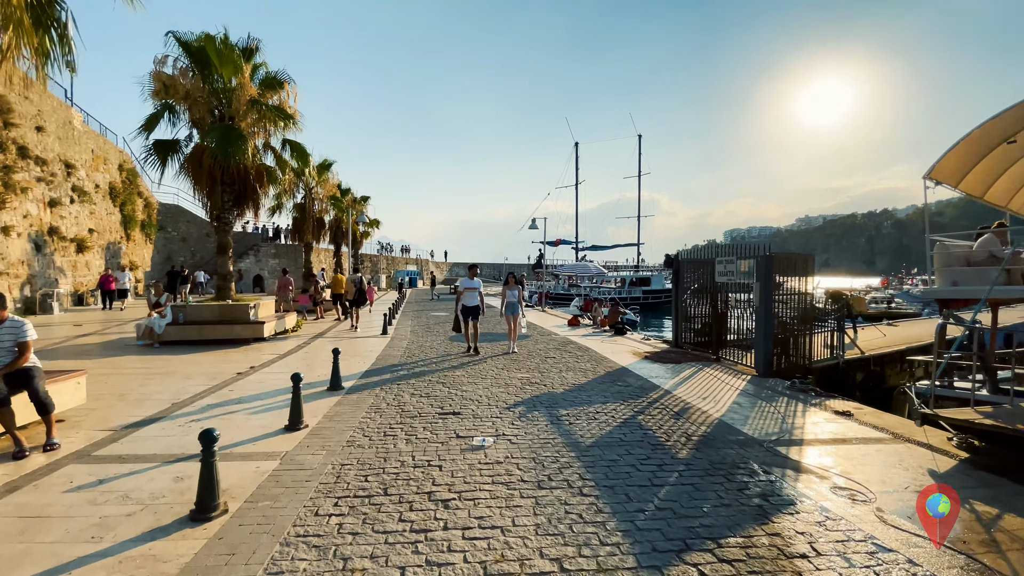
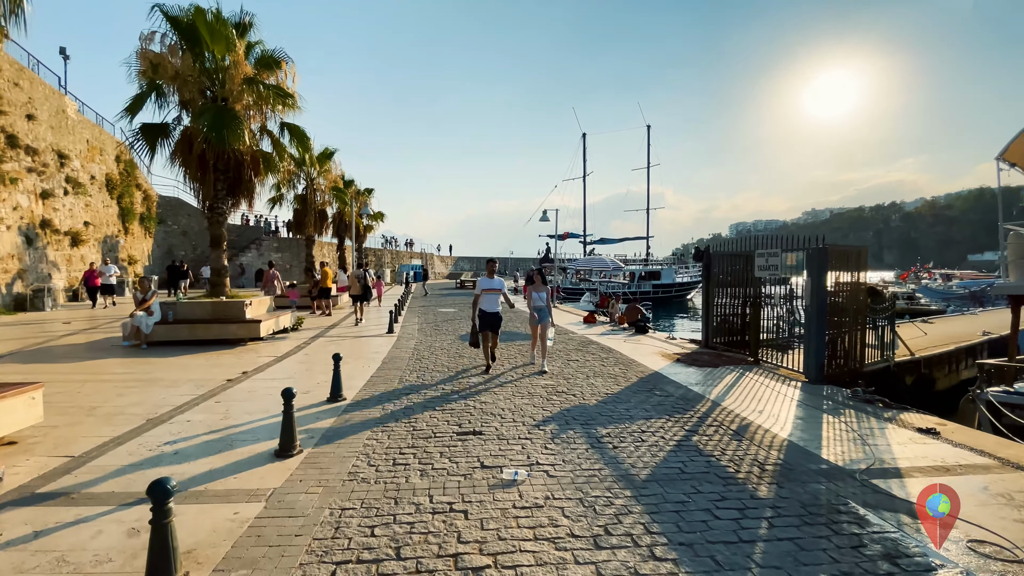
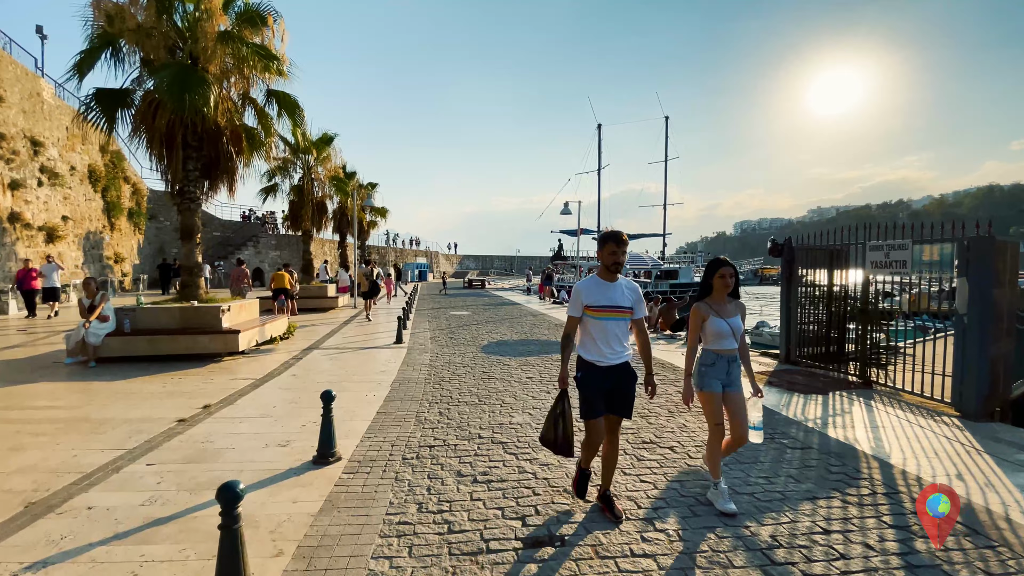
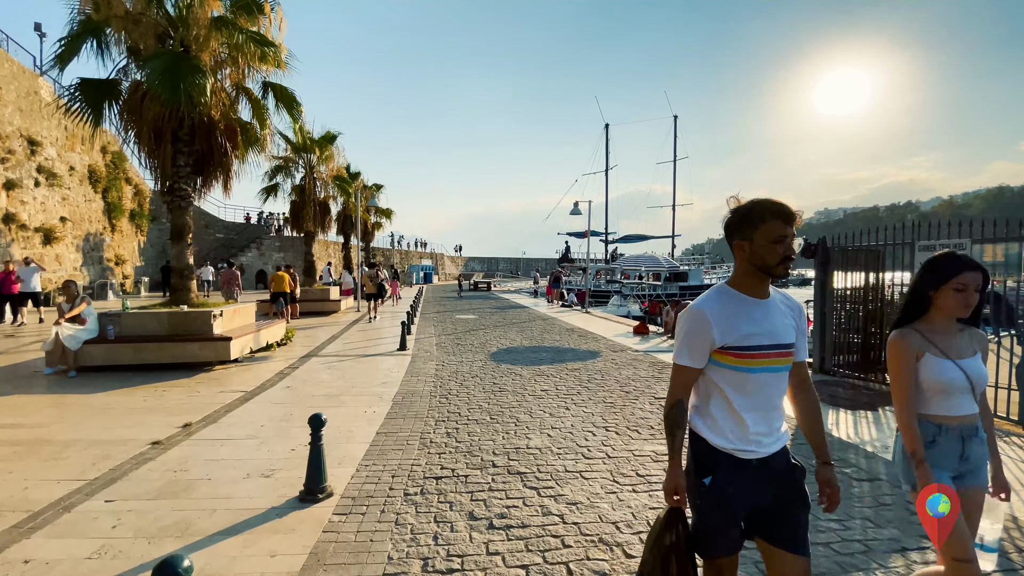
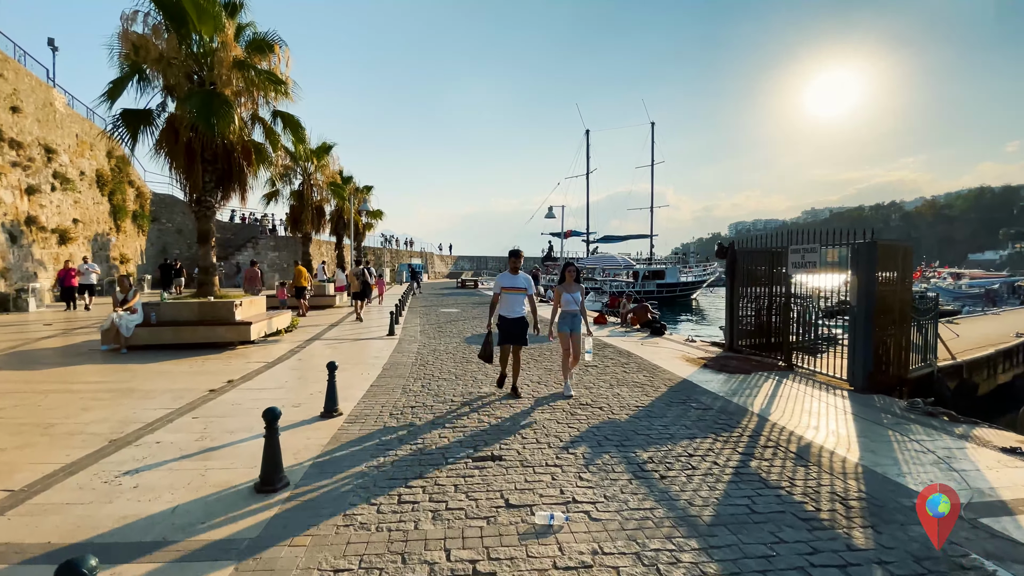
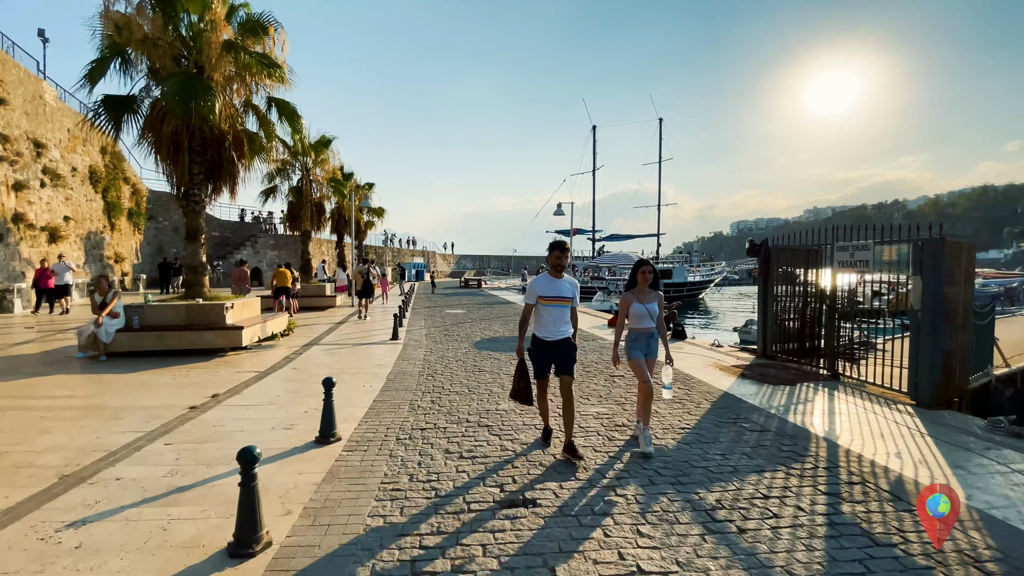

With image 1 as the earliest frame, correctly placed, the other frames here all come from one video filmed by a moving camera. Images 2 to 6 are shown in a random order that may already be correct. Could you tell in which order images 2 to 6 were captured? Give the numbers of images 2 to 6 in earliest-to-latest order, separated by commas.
2, 5, 6, 3, 4
